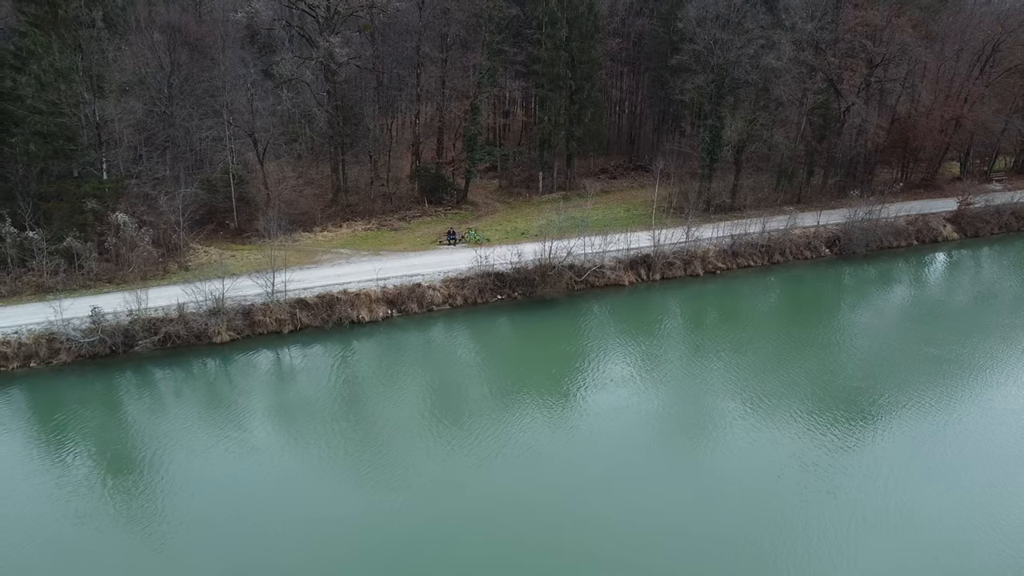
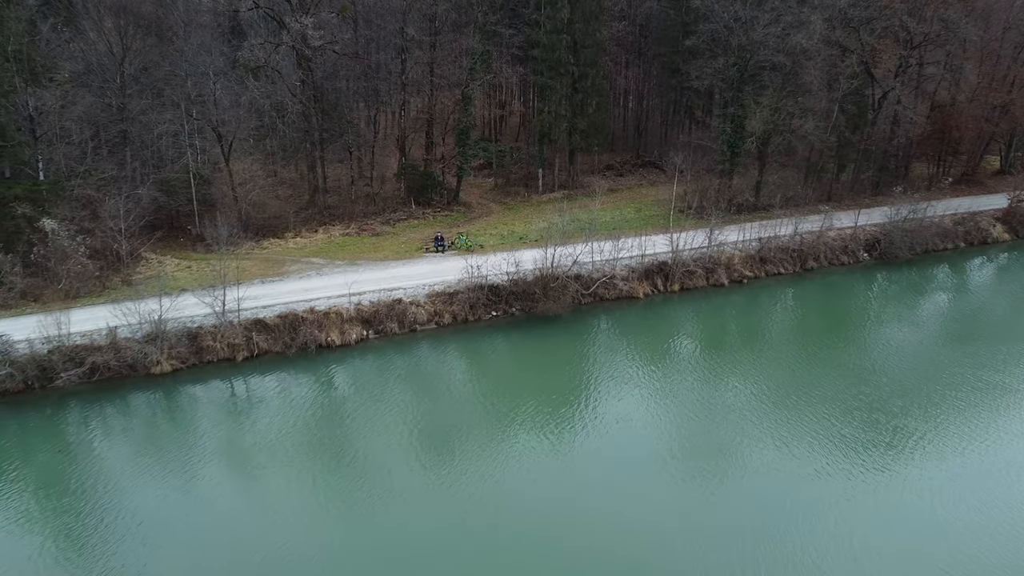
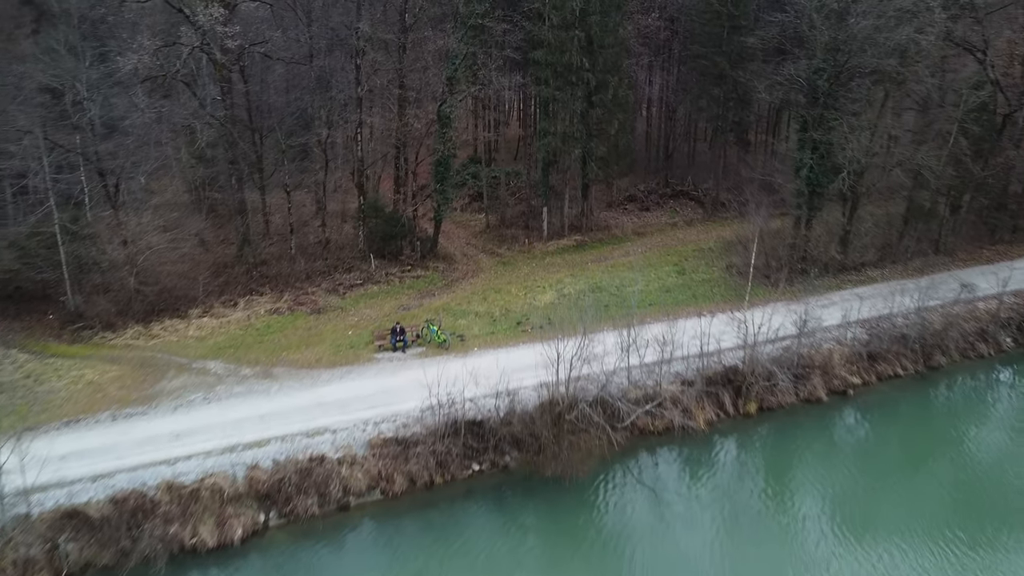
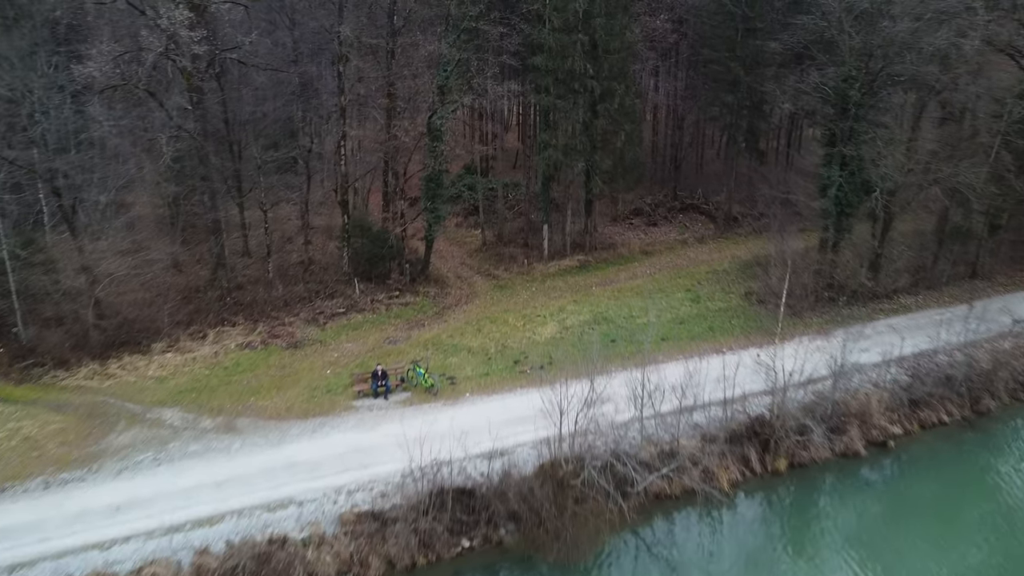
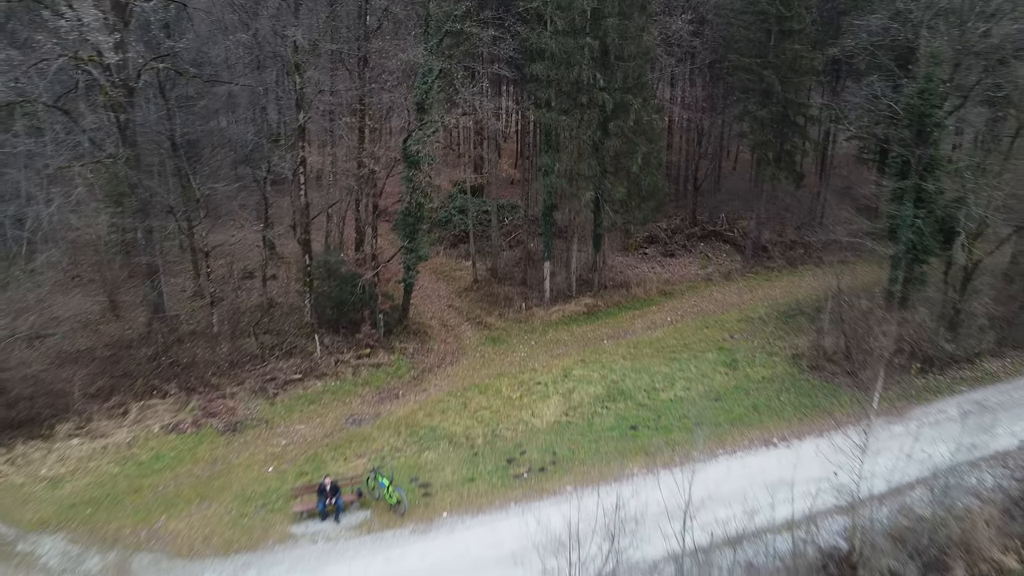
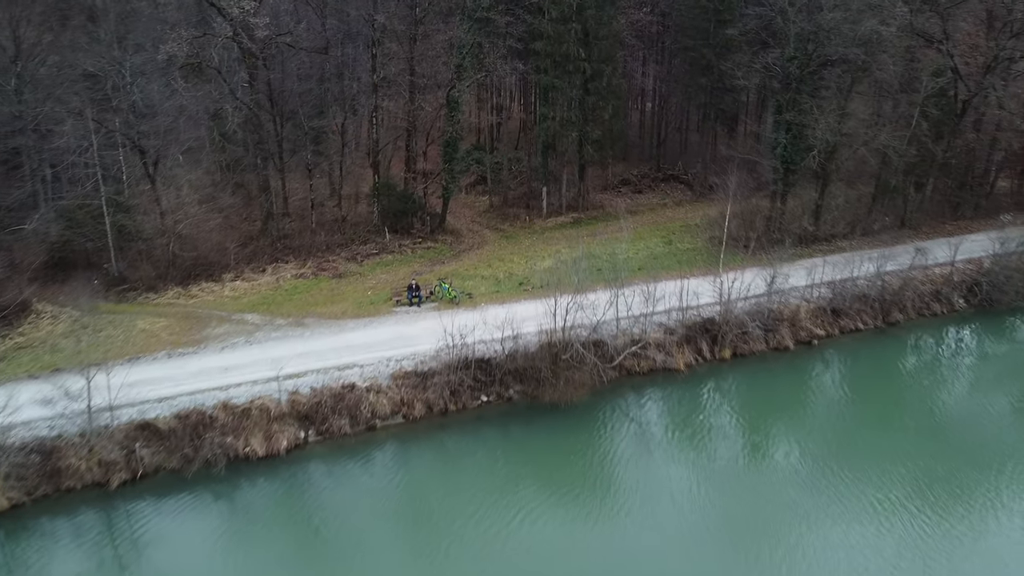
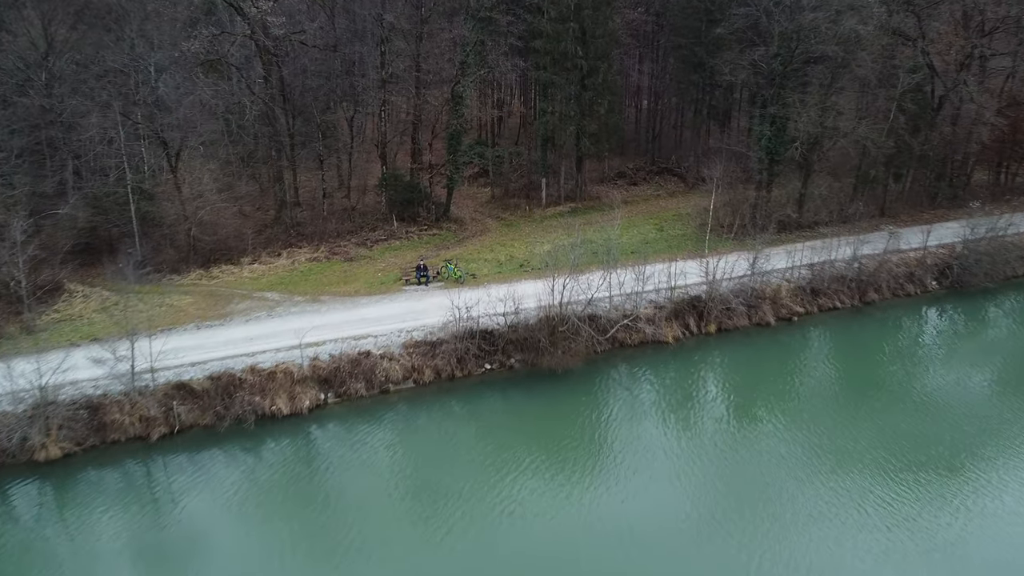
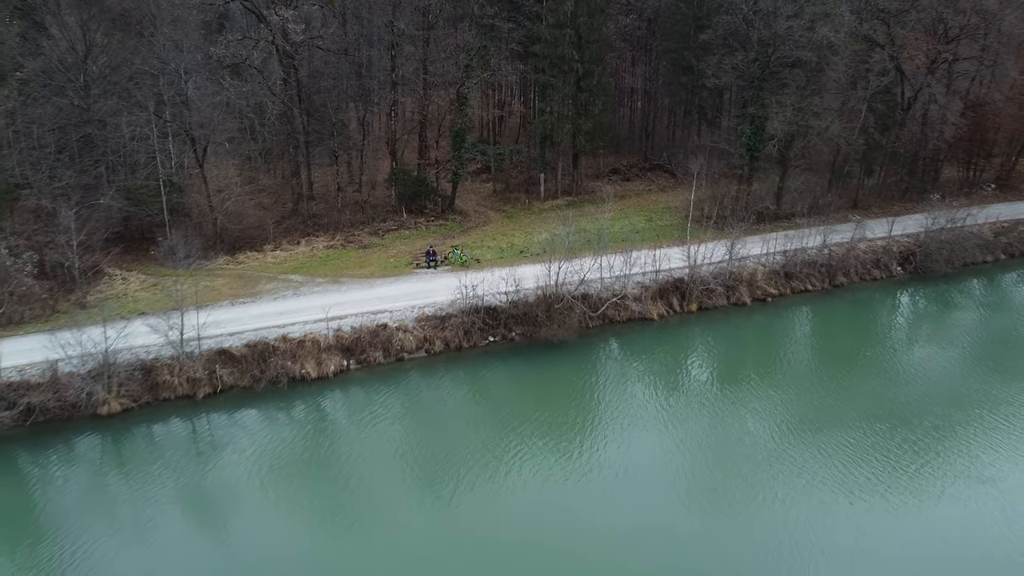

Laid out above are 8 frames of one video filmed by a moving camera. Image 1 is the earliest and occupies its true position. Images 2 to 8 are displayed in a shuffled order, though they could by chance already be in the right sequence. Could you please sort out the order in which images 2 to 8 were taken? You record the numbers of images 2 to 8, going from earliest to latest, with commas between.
2, 8, 7, 6, 3, 4, 5
